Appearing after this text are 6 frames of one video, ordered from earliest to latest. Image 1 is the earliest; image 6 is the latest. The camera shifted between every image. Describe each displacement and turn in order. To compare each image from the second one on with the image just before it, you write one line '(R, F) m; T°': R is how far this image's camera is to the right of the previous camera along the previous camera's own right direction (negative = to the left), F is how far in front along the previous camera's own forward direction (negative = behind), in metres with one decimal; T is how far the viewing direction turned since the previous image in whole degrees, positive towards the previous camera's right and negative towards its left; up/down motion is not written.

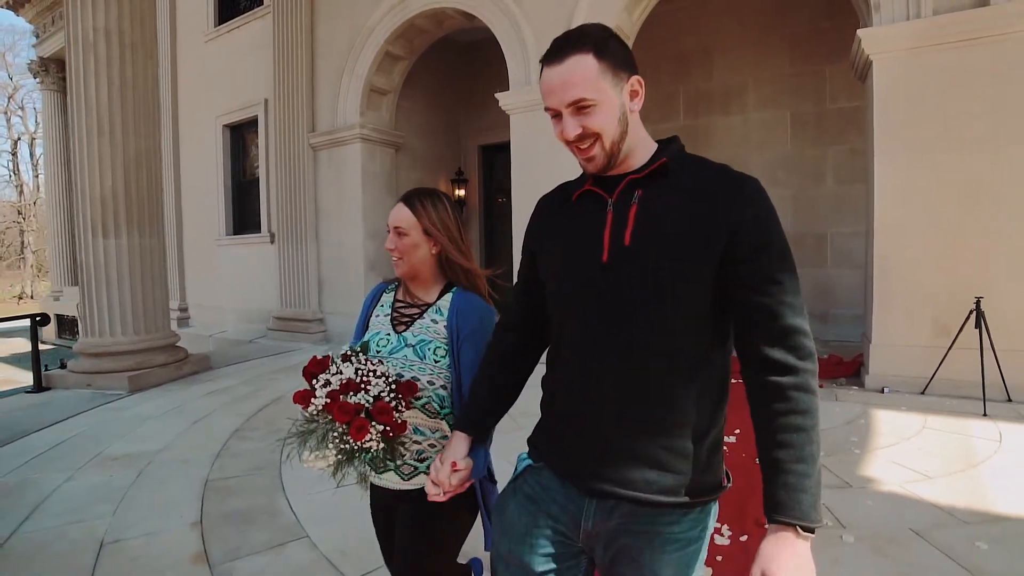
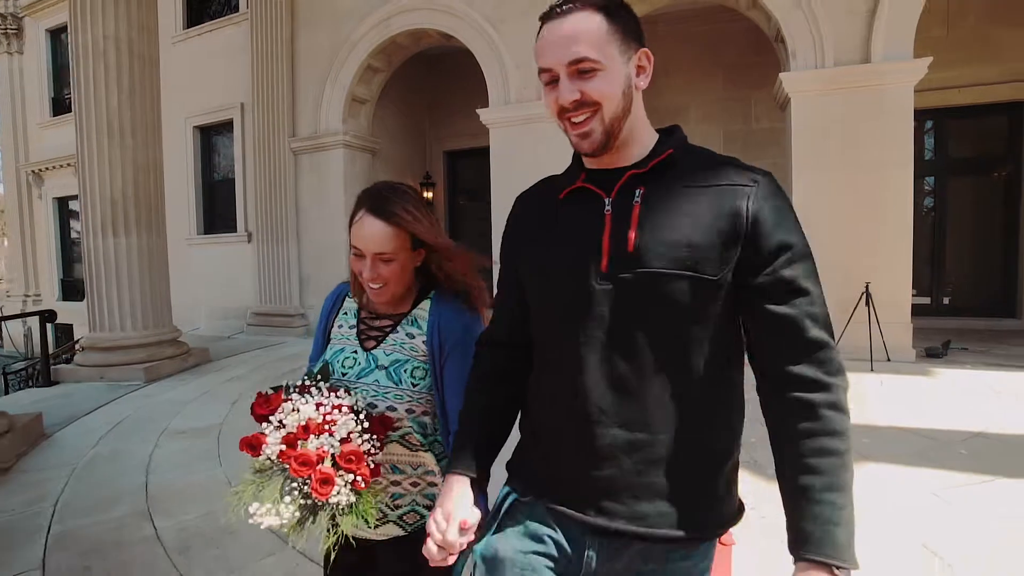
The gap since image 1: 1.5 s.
(-0.8, -1.0) m; +7°
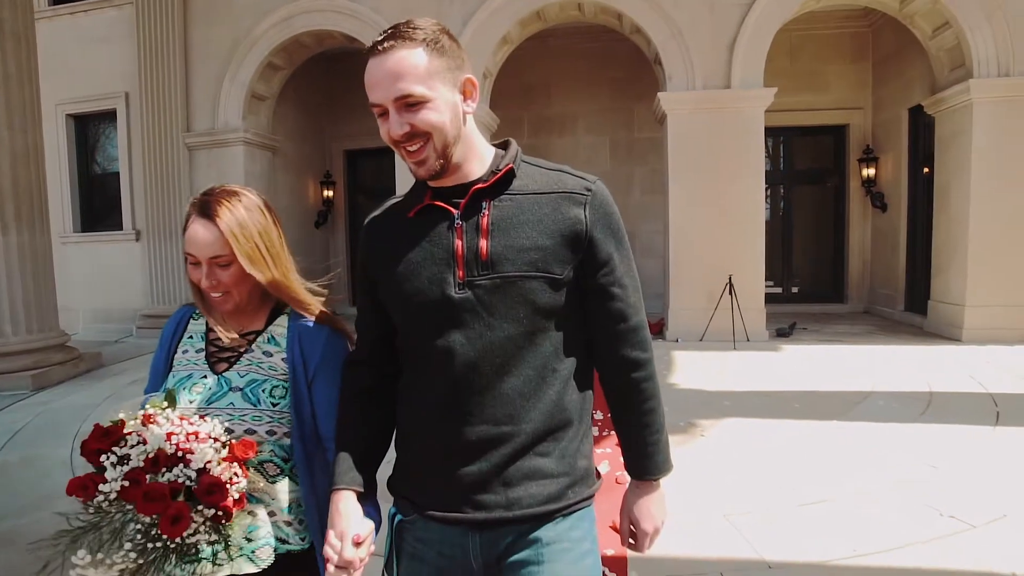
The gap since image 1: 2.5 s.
(-0.2, -0.5) m; +11°
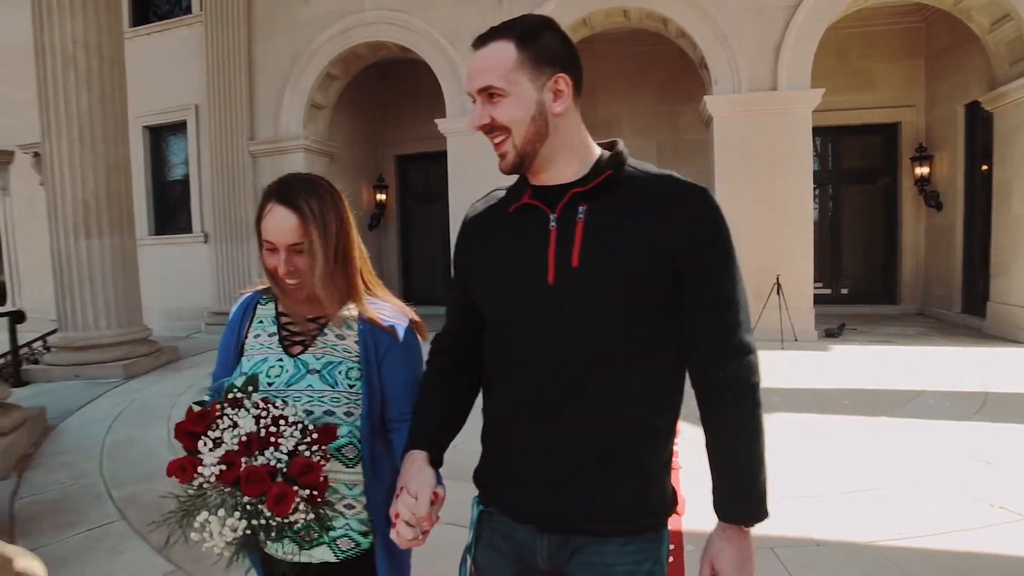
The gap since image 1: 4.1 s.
(-0.1, -0.3) m; -4°
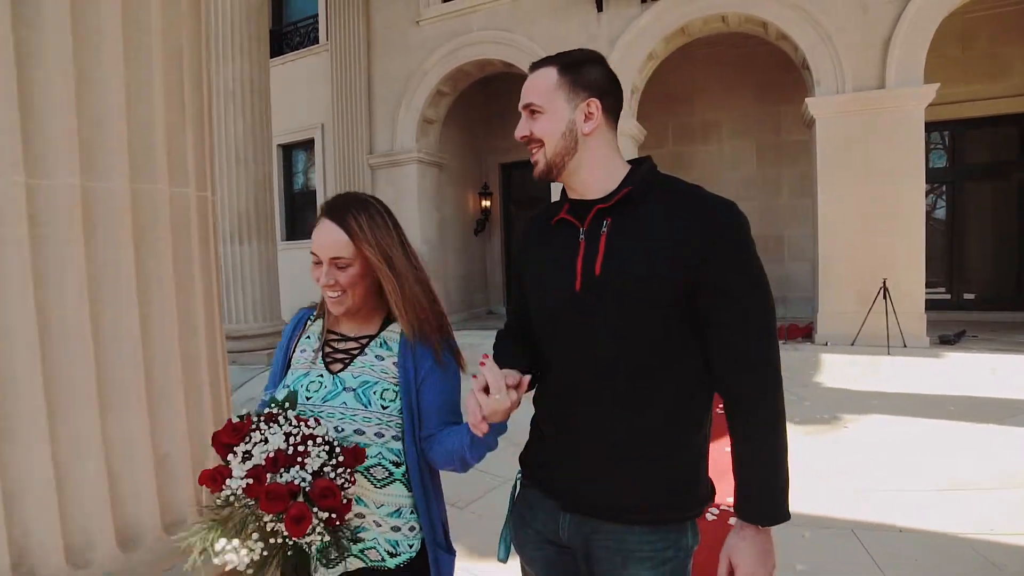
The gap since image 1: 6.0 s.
(0.0, -0.5) m; -9°
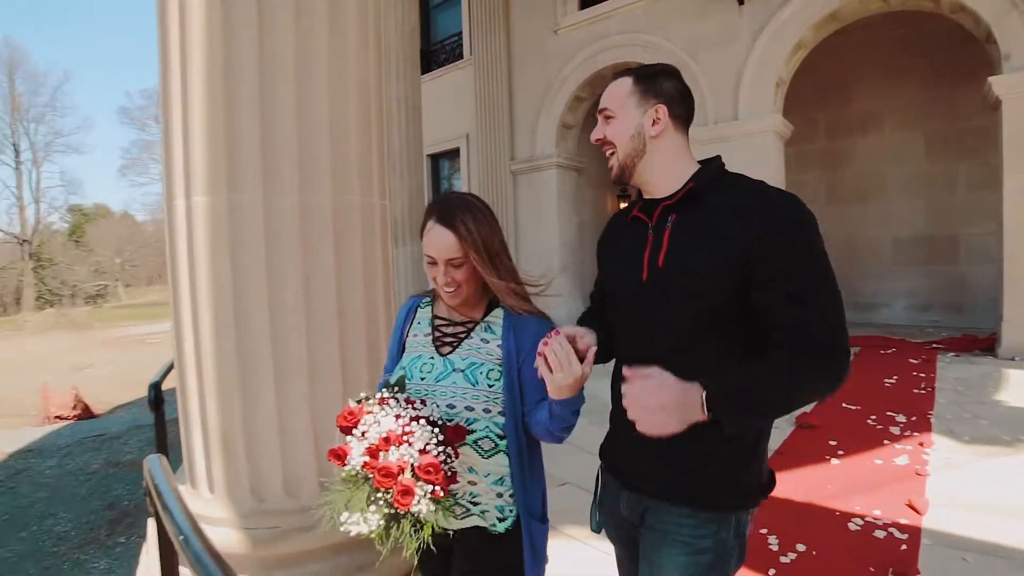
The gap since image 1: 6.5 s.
(0.0, -0.2) m; -13°
